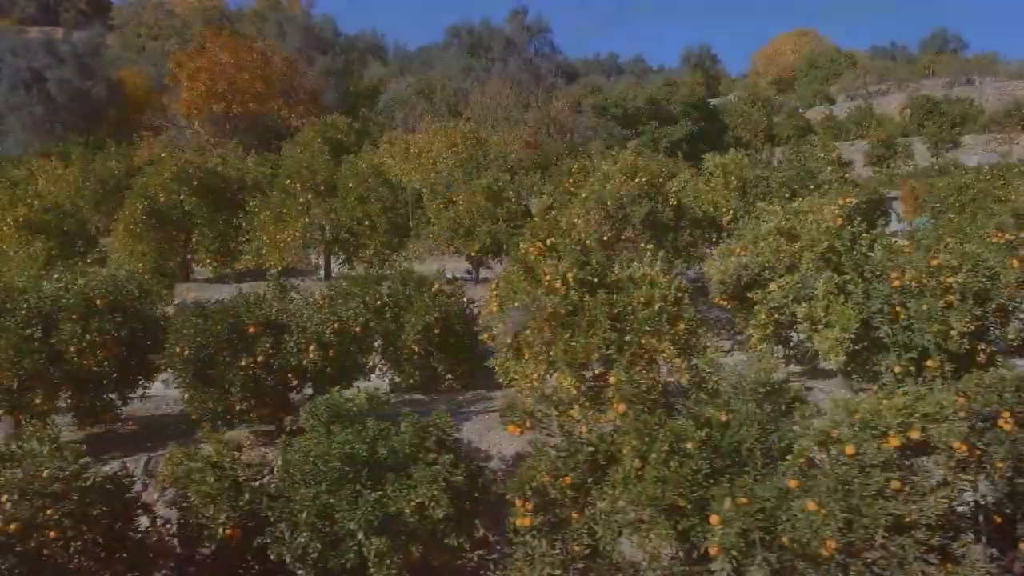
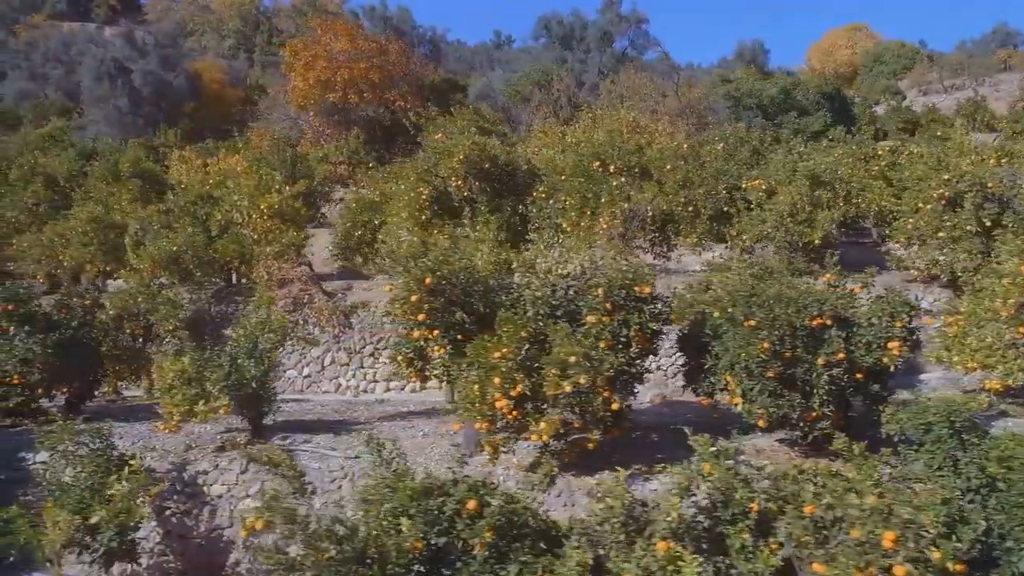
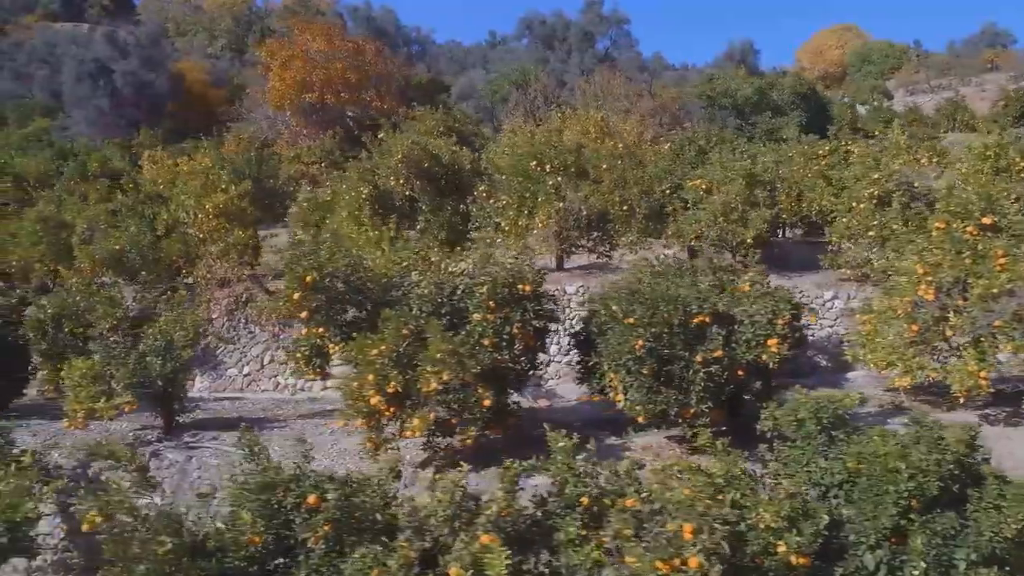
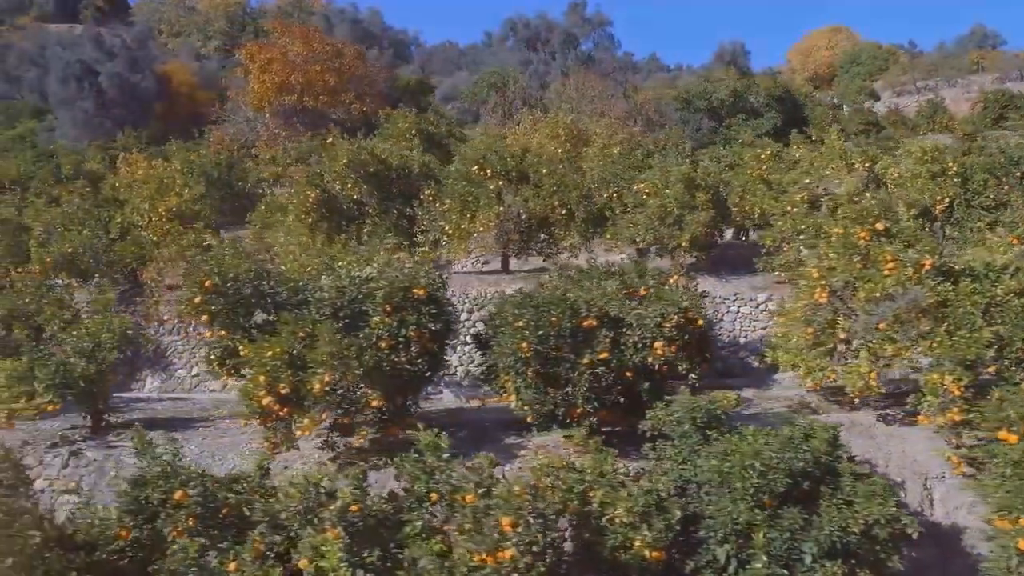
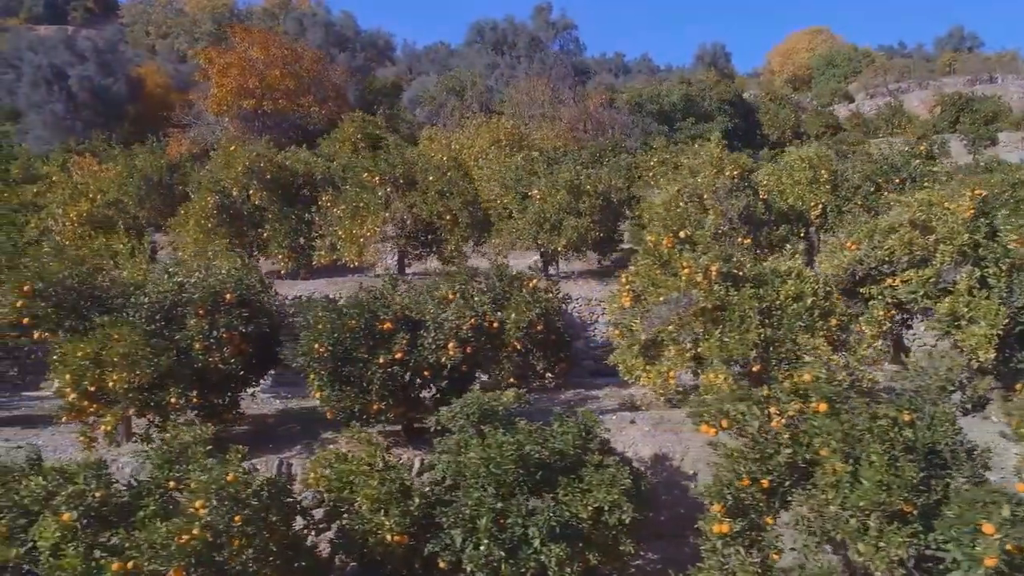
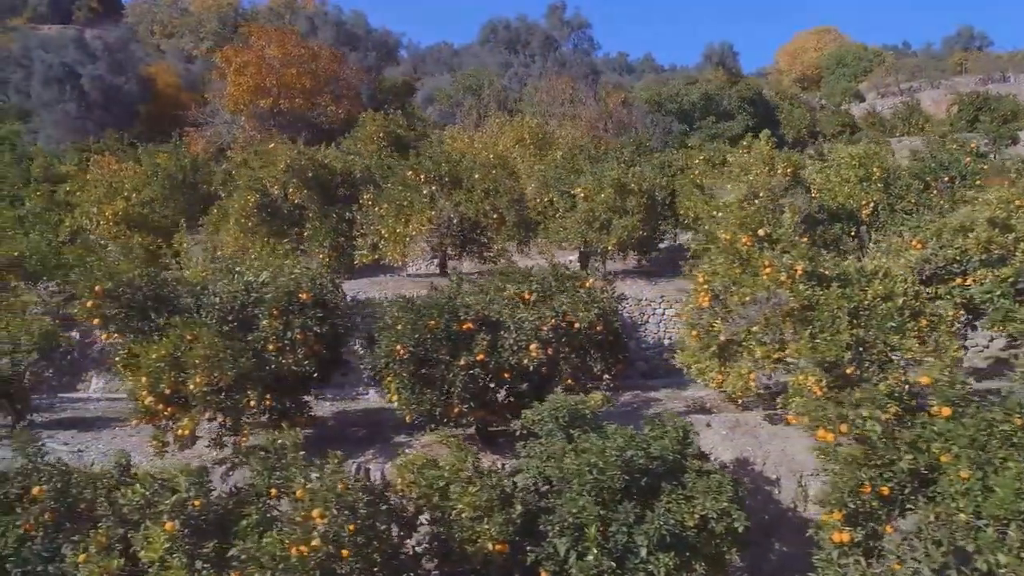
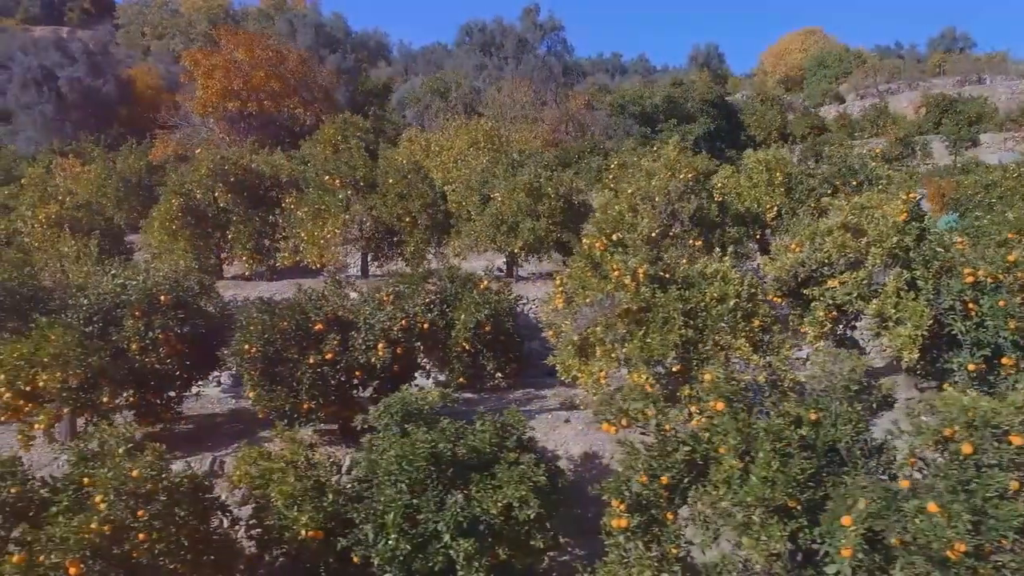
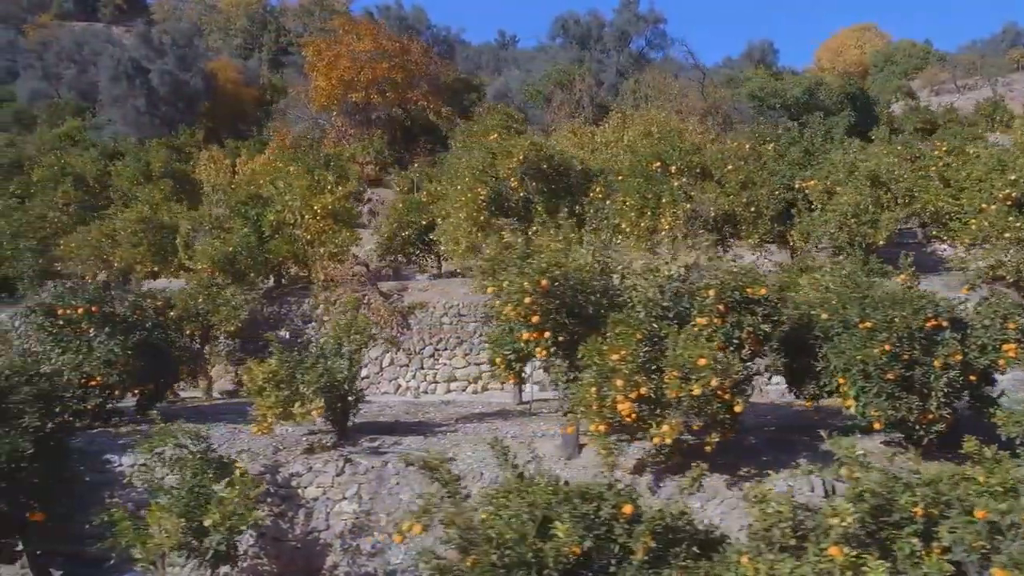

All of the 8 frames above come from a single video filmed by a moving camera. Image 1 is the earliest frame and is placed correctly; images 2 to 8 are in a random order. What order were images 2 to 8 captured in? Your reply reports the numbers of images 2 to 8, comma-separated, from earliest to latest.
7, 5, 6, 4, 3, 2, 8
